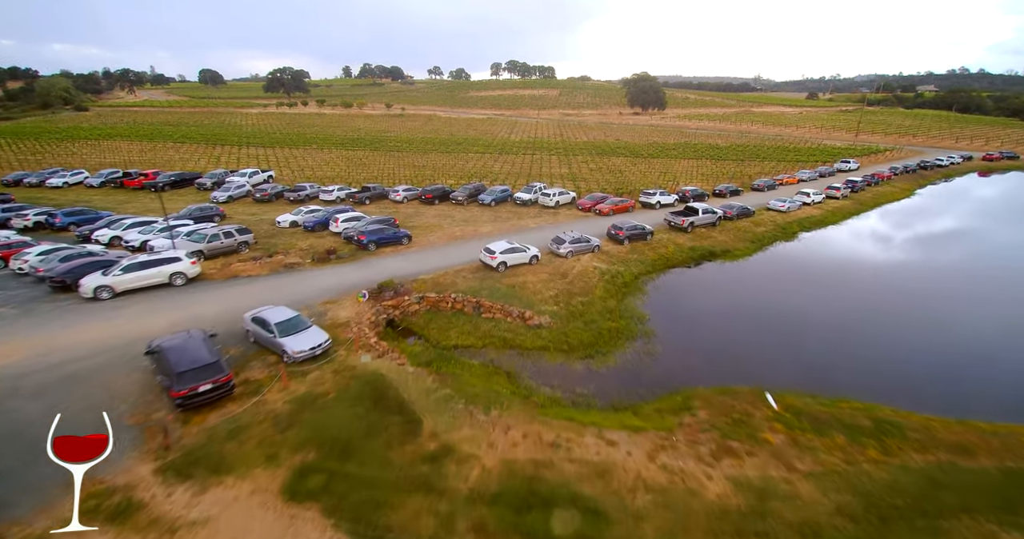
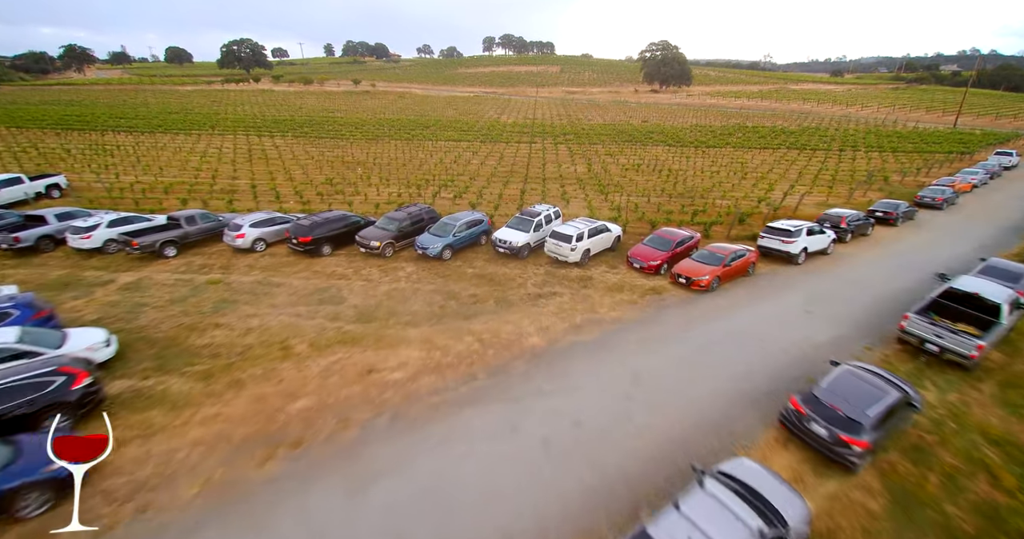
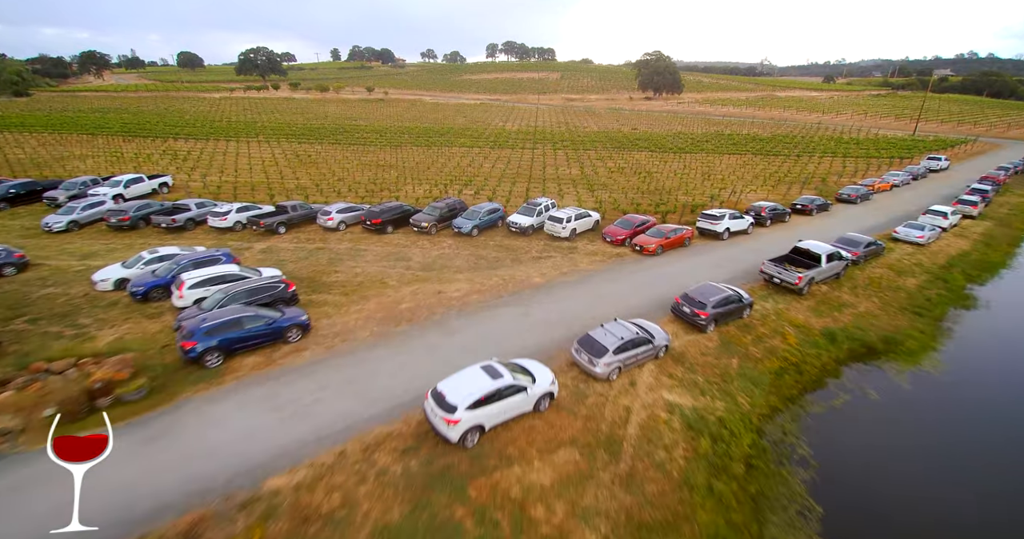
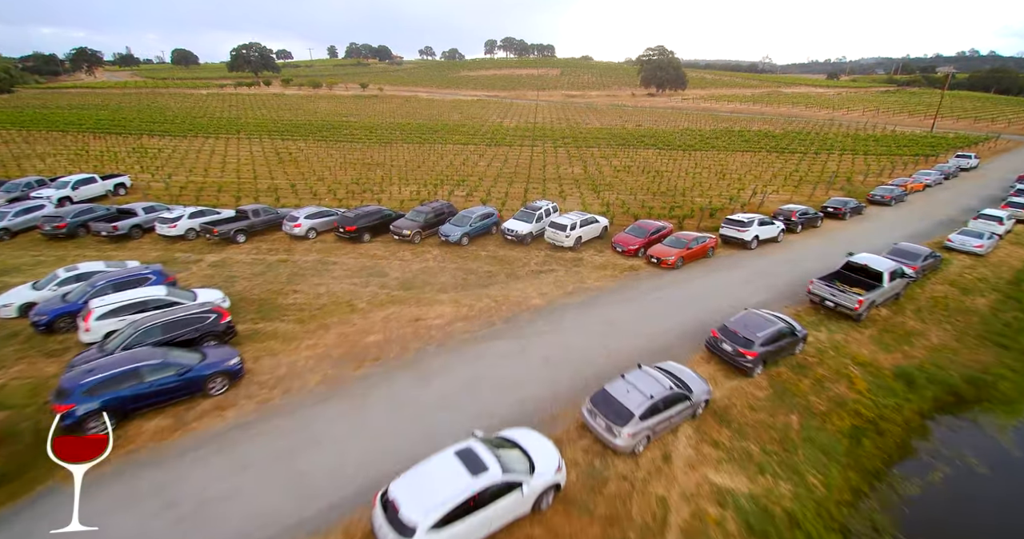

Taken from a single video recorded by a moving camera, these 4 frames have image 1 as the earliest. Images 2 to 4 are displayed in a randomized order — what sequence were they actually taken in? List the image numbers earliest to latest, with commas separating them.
3, 4, 2
